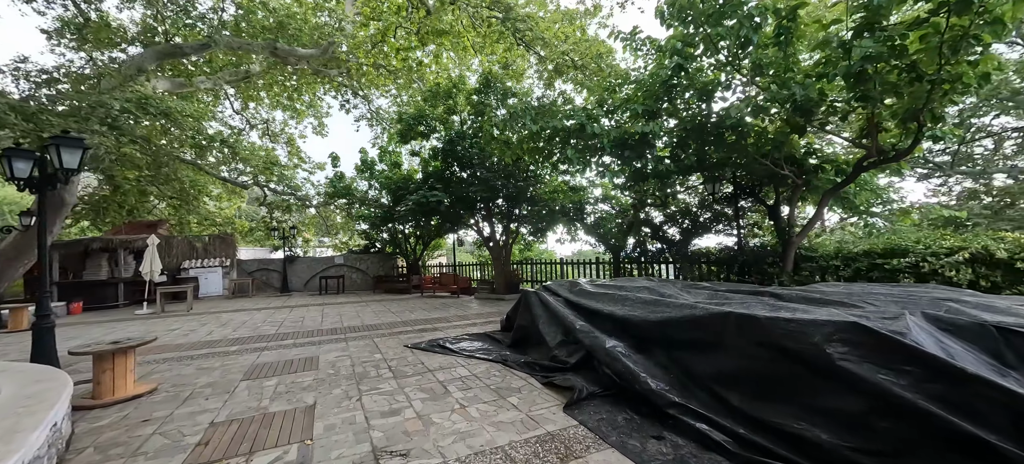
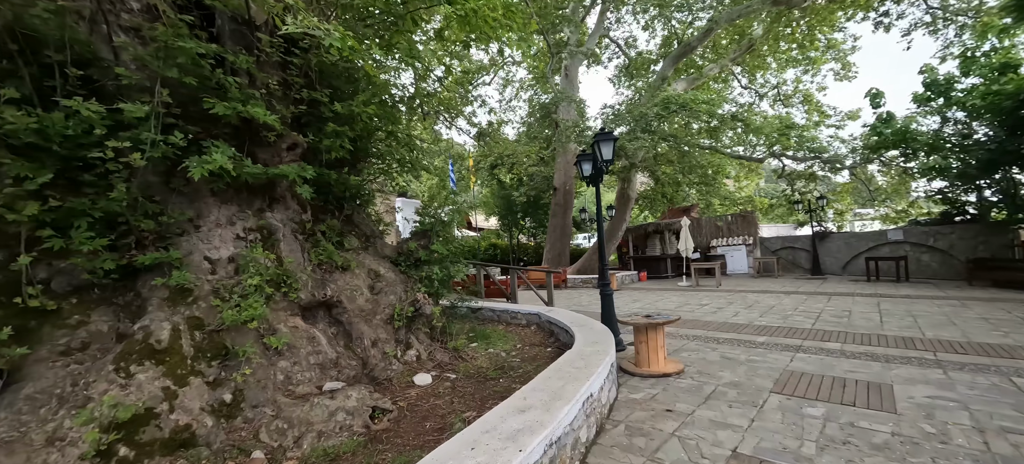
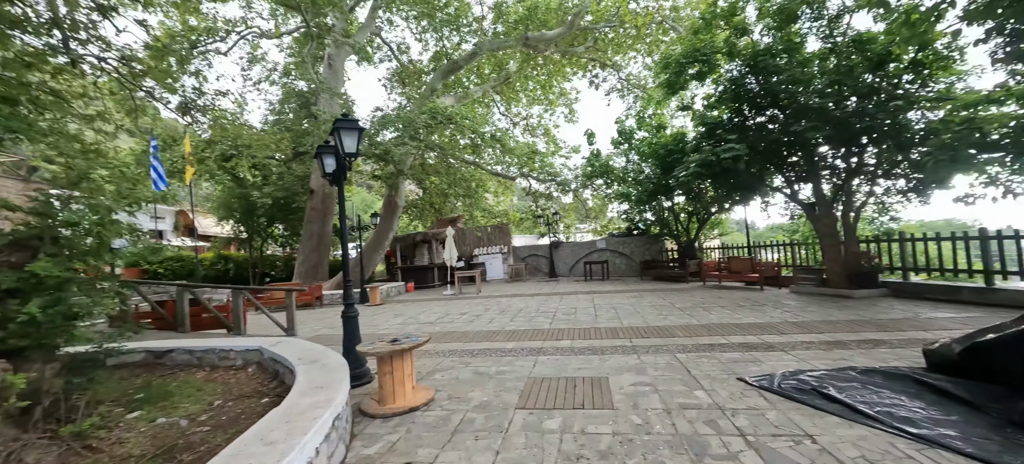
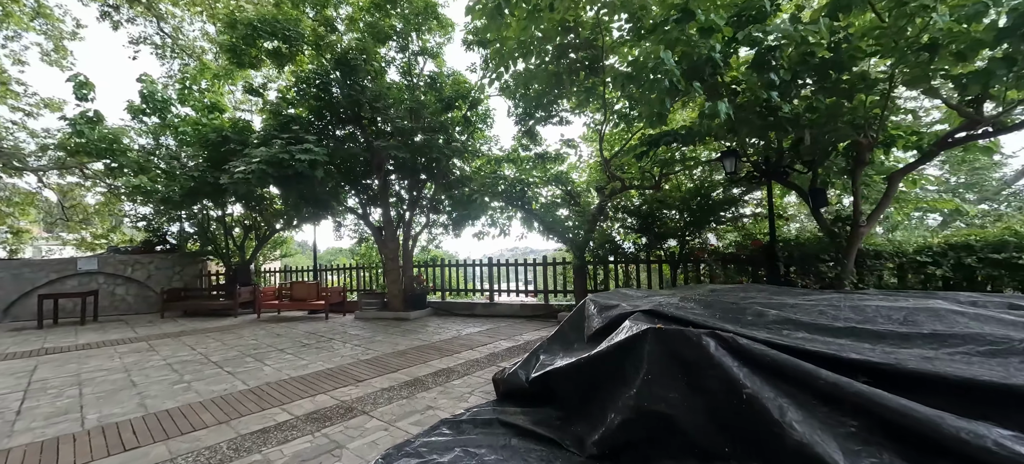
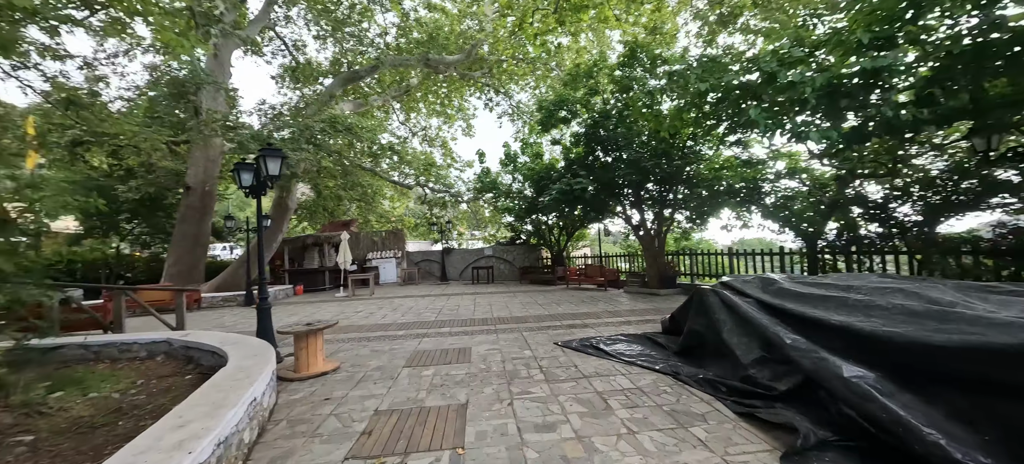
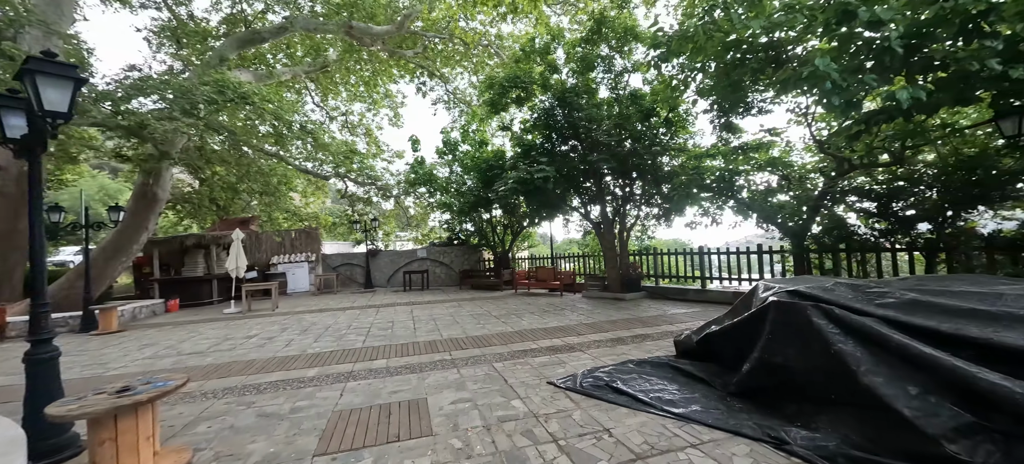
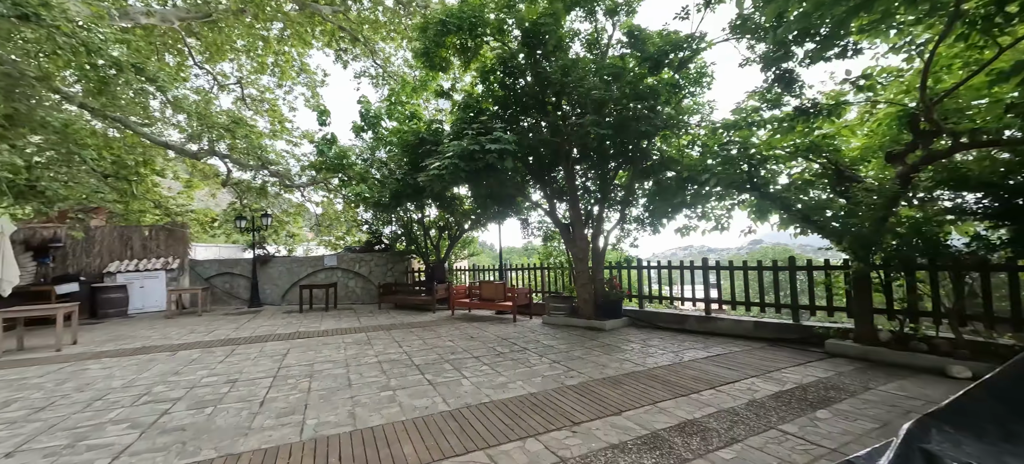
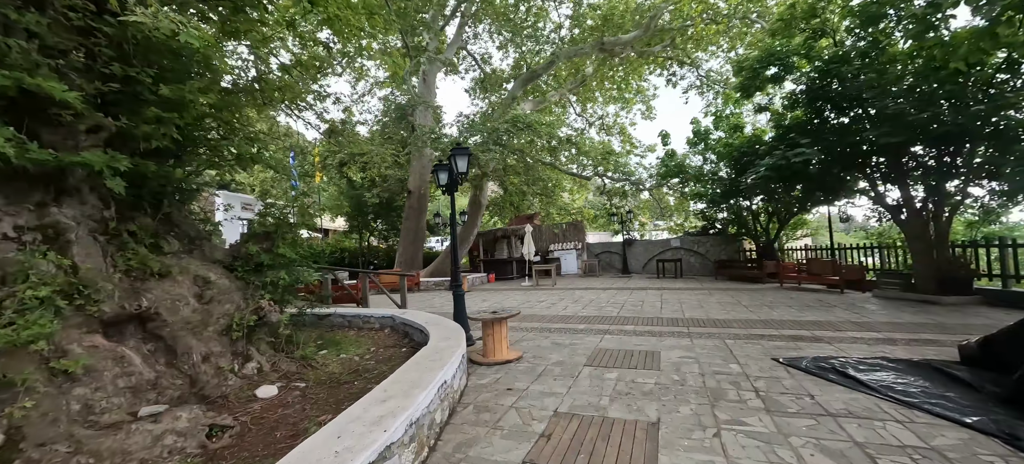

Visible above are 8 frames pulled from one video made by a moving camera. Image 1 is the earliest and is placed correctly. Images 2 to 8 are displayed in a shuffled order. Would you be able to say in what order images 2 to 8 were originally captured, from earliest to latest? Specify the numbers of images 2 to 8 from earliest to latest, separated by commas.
5, 8, 2, 3, 6, 4, 7
